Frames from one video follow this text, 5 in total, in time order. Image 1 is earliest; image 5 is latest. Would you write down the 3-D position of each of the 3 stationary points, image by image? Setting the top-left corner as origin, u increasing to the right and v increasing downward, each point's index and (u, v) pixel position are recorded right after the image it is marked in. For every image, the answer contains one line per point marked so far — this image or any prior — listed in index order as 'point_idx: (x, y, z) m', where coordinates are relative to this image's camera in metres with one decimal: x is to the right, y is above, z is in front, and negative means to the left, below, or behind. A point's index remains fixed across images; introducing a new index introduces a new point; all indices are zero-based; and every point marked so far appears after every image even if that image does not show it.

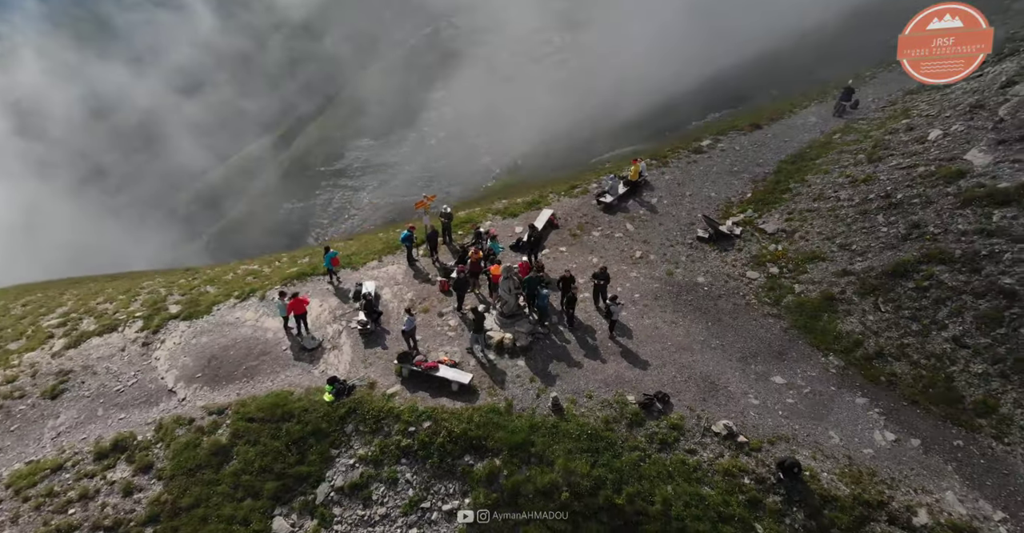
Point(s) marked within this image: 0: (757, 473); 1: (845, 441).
0: (+7.9, -6.7, +19.0) m
1: (+11.4, -5.9, +19.9) m
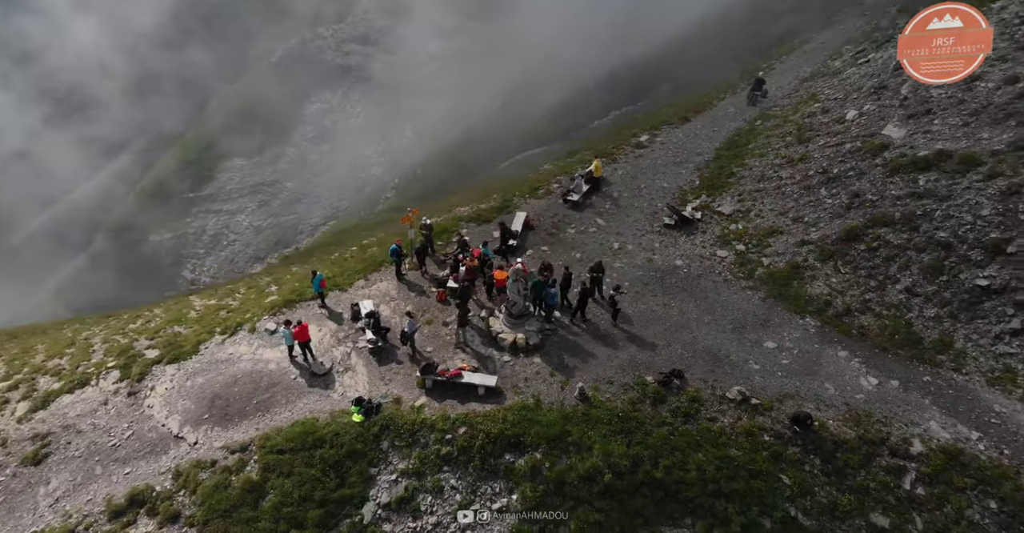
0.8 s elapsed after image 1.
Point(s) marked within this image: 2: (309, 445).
0: (+9.2, -5.8, +20.7) m
1: (+12.4, -4.6, +22.2) m
2: (-6.7, -6.0, +20.0) m
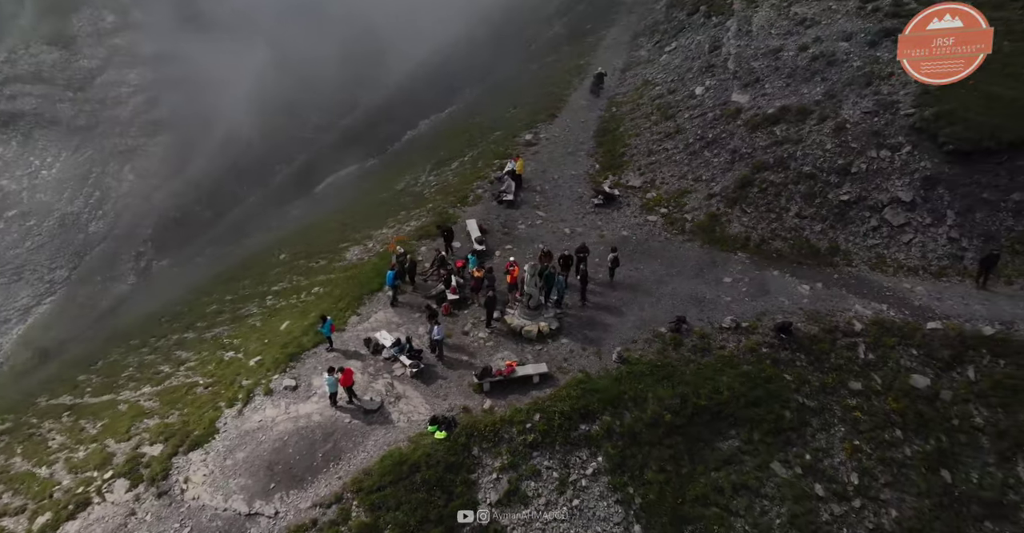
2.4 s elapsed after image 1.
0: (+10.8, -3.3, +25.5) m
1: (+13.1, -1.6, +27.8) m
2: (-3.6, -6.9, +19.8) m
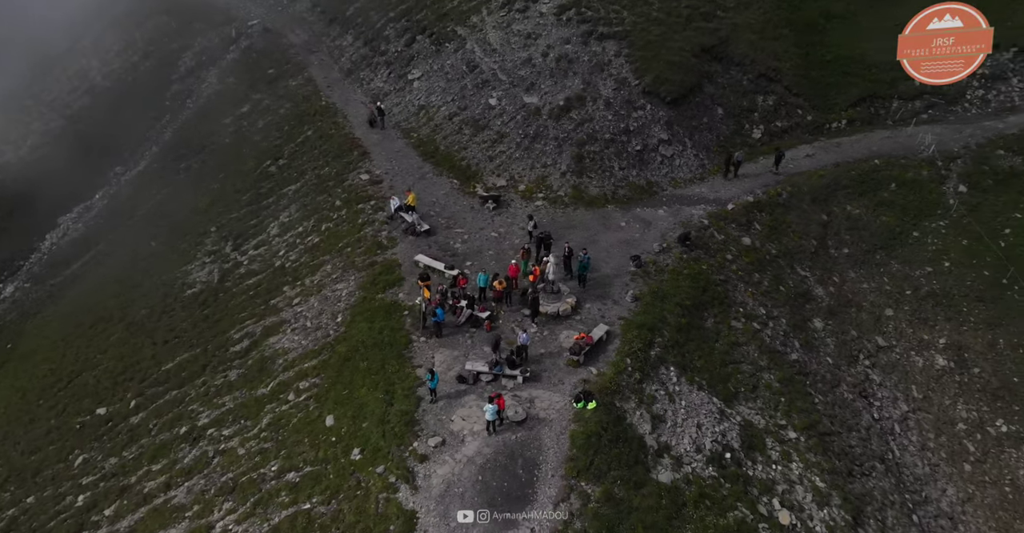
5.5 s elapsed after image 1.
0: (+10.1, +0.8, +35.7) m
1: (+10.0, +2.8, +38.8) m
2: (+3.4, -6.9, +23.6) m
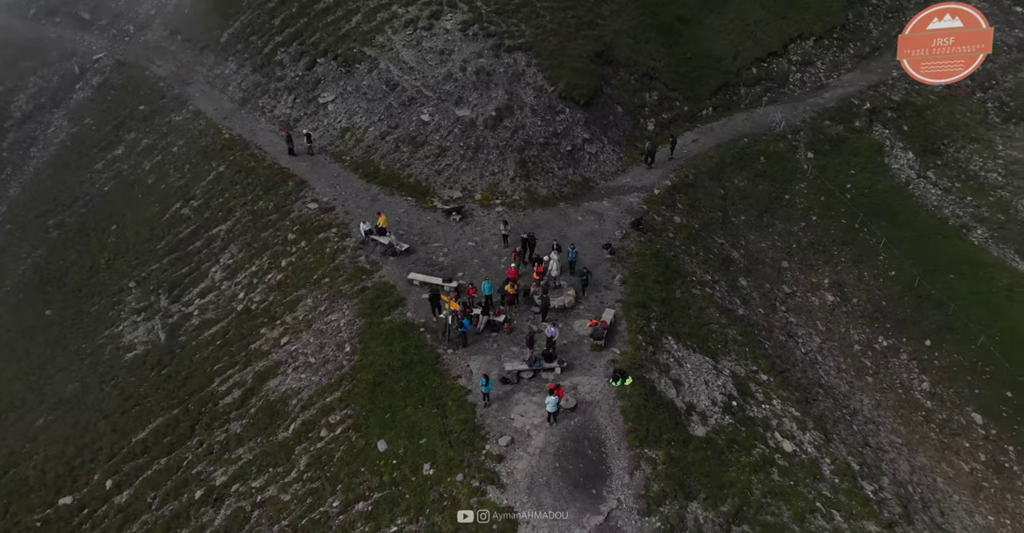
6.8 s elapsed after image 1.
0: (+8.5, +1.9, +39.9) m
1: (+7.4, +3.8, +42.8) m
2: (+5.9, -6.3, +26.6) m
